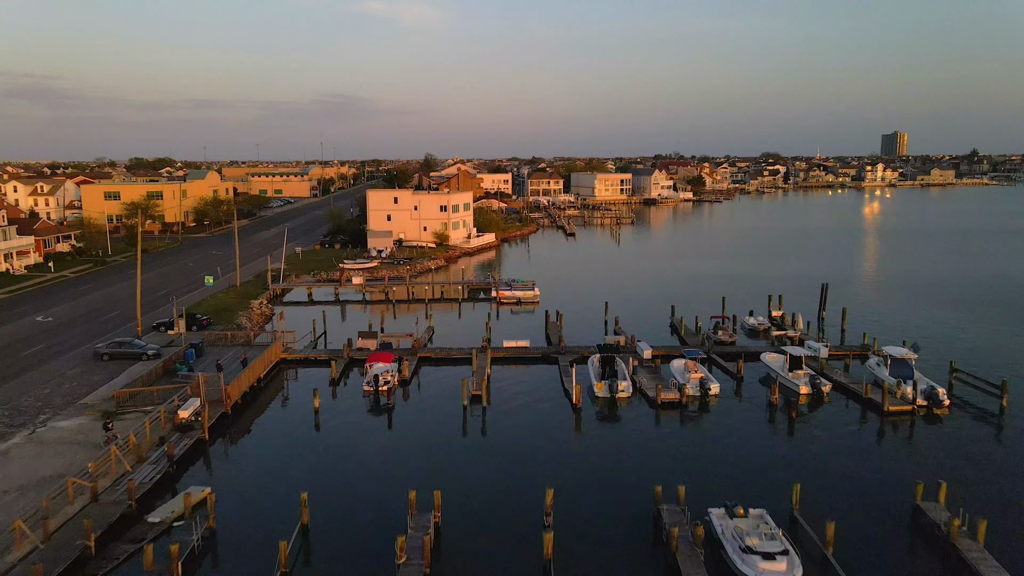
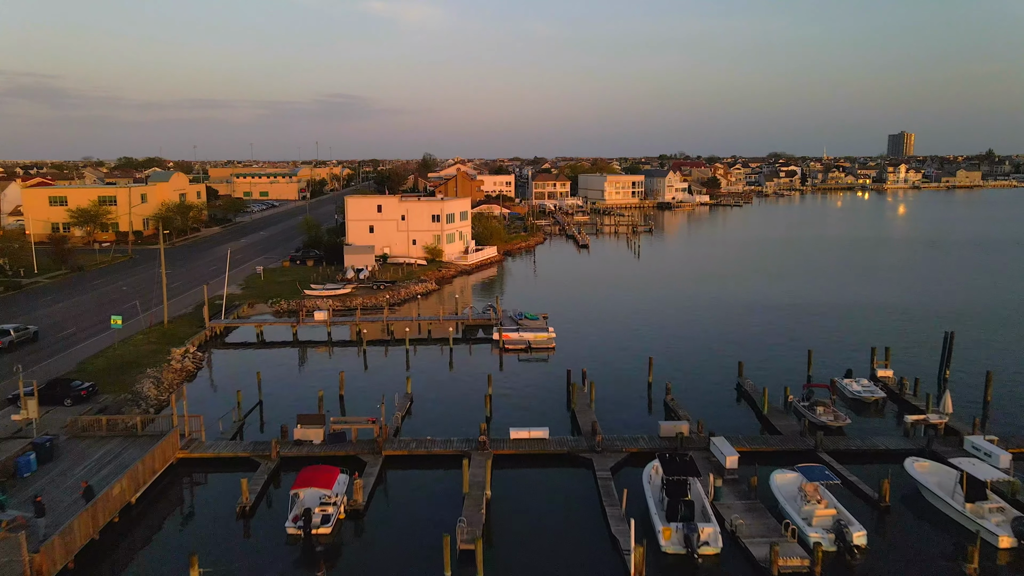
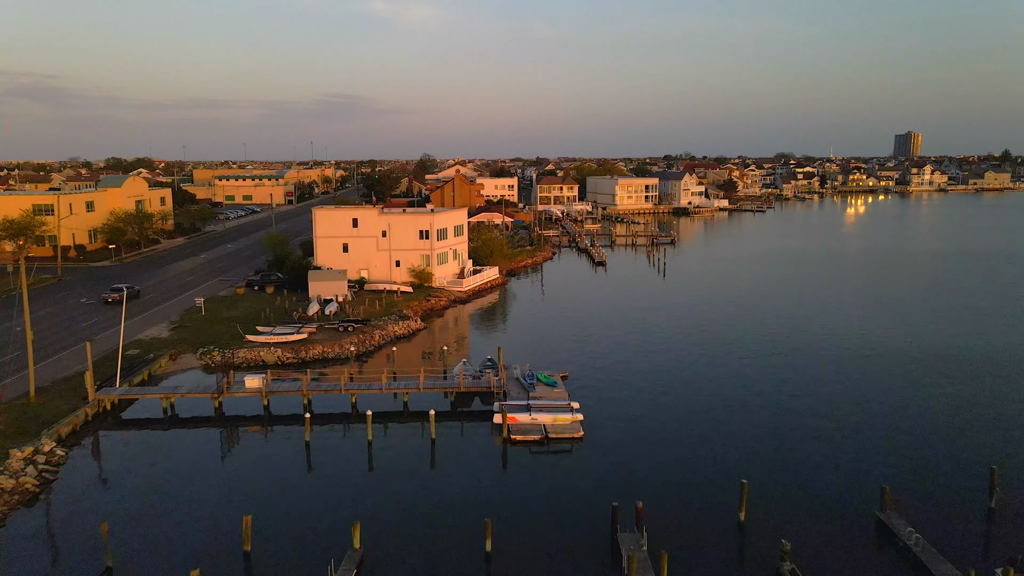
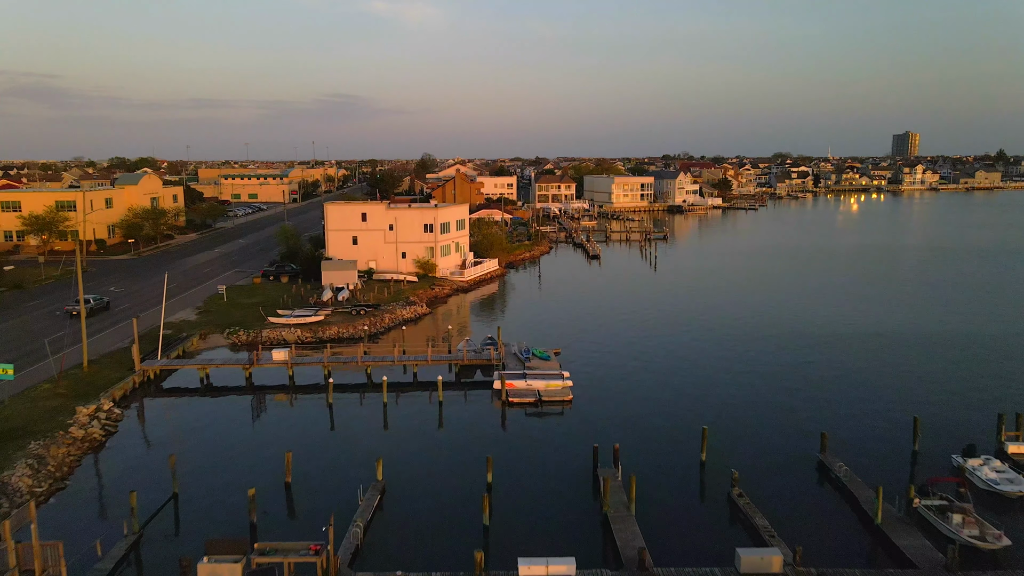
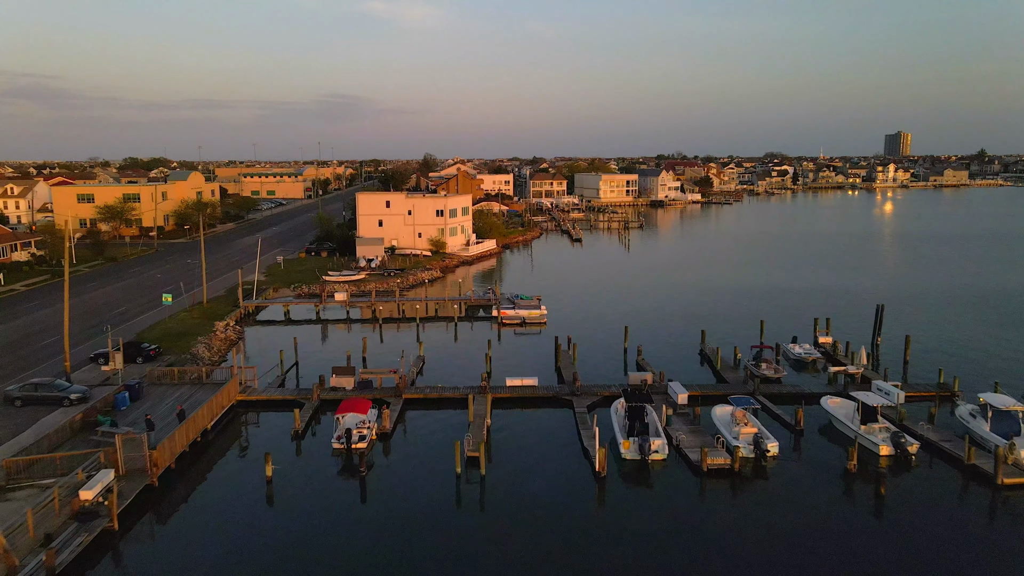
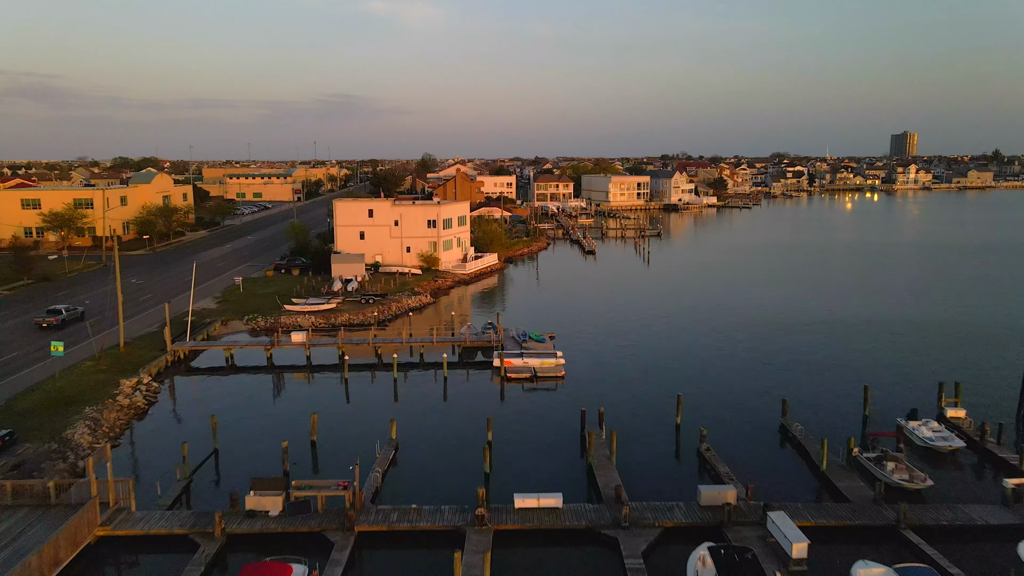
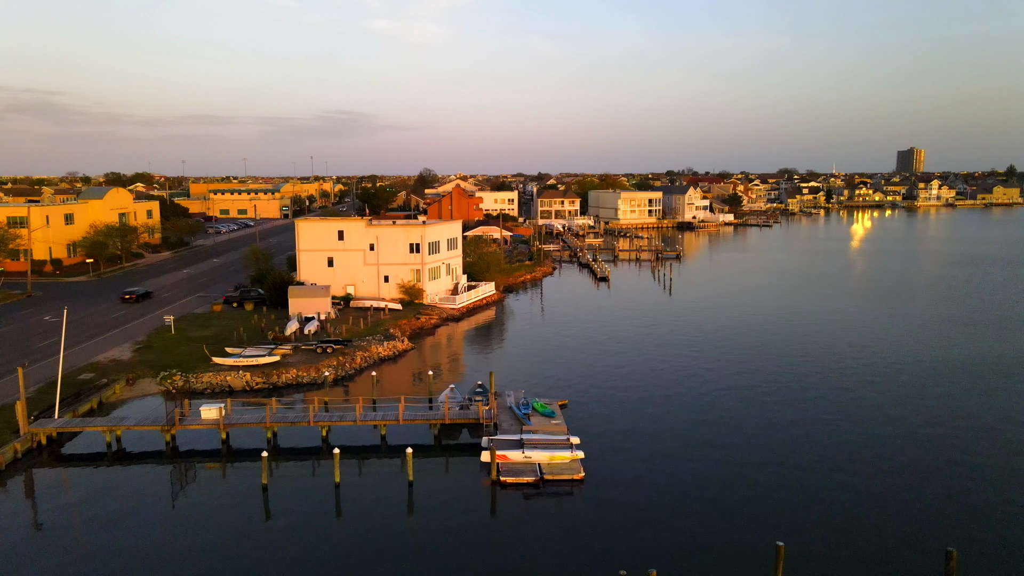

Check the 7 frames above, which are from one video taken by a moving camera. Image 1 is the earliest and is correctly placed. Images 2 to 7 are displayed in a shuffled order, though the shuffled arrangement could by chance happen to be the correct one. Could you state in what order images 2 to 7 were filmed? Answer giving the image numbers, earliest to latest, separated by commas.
5, 2, 6, 4, 3, 7
